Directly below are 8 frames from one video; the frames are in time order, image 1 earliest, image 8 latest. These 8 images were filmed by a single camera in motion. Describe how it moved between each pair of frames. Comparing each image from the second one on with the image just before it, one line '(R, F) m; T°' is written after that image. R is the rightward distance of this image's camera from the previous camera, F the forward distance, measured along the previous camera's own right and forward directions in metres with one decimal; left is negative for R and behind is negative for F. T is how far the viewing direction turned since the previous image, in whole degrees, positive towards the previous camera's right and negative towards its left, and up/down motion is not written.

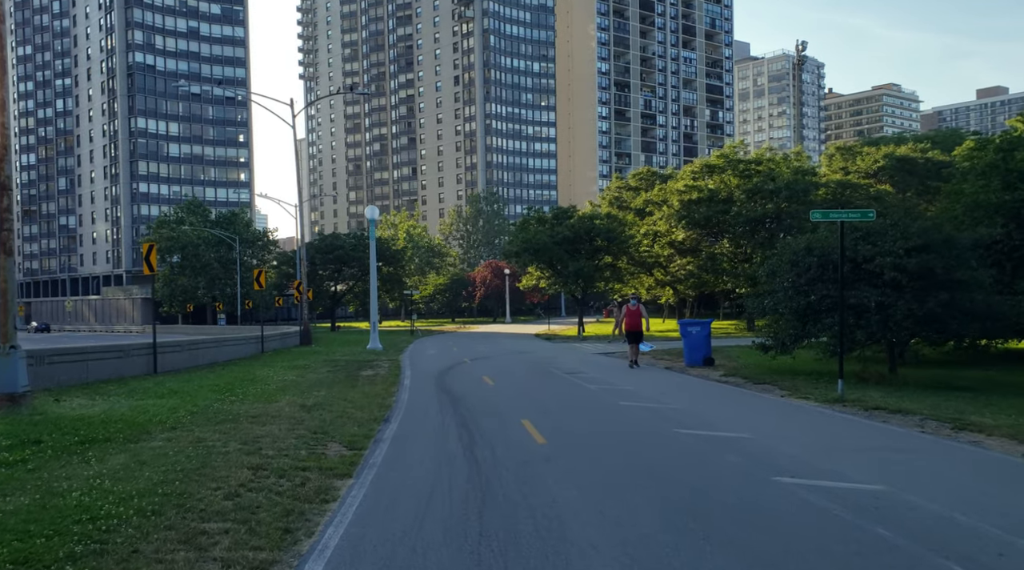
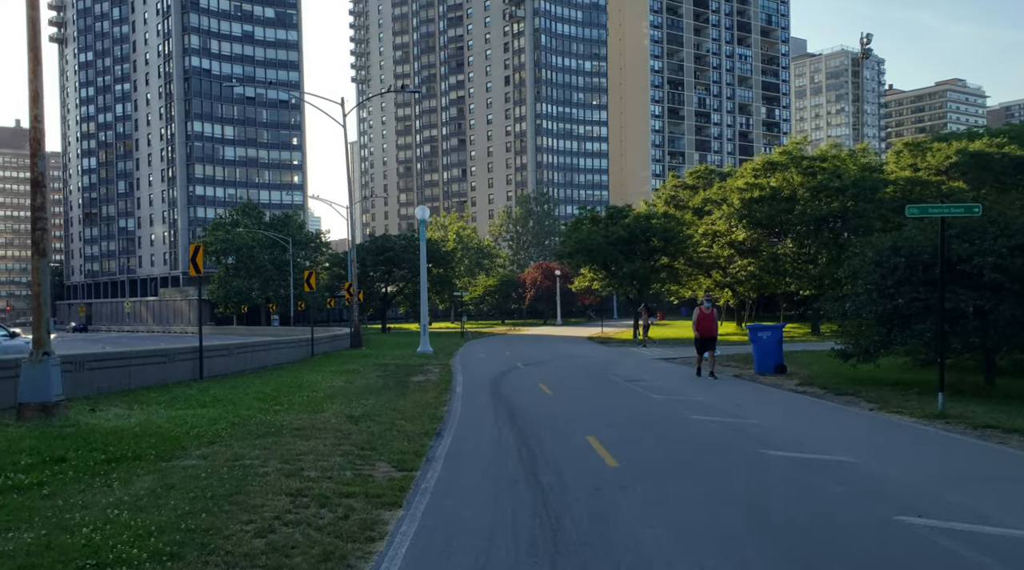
(-0.2, +1.1) m; -3°
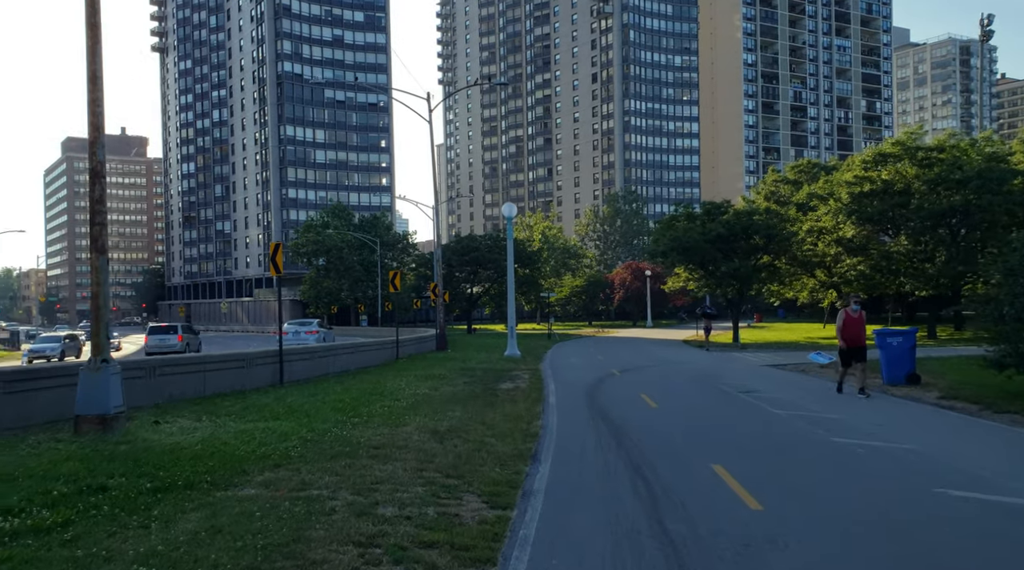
(-0.3, +1.6) m; -6°
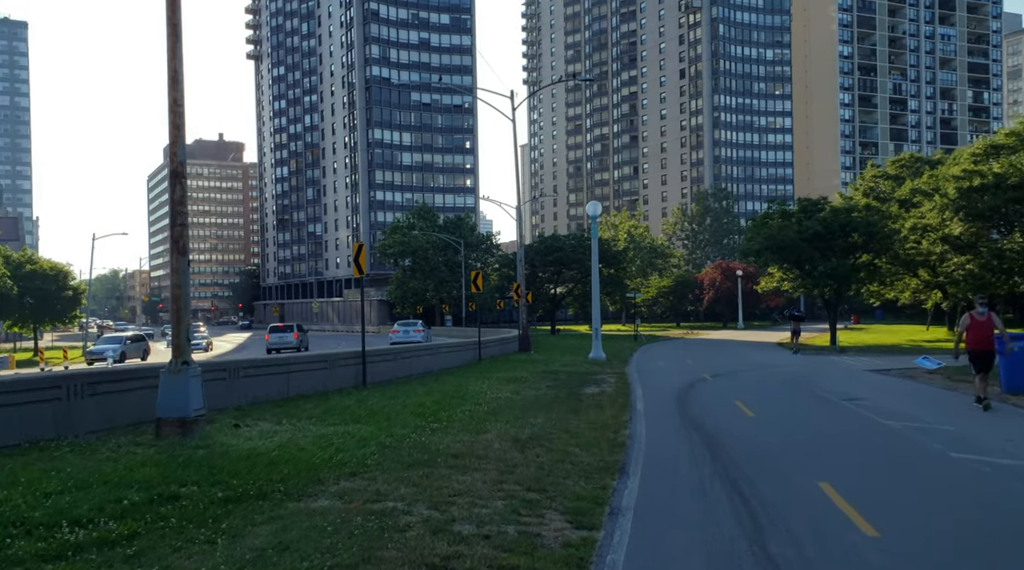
(0.0, +0.5) m; -6°
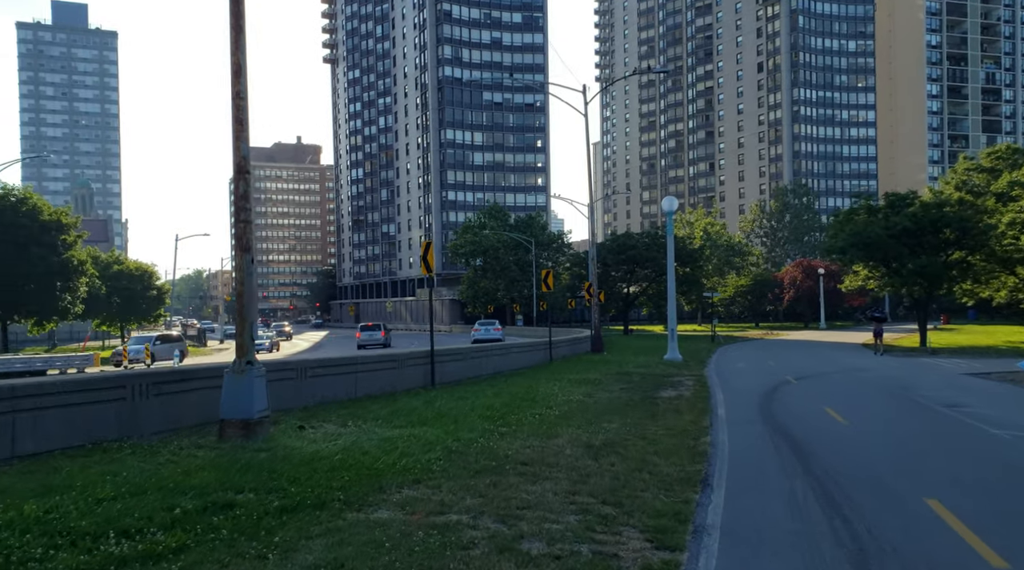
(0.0, +0.6) m; -5°
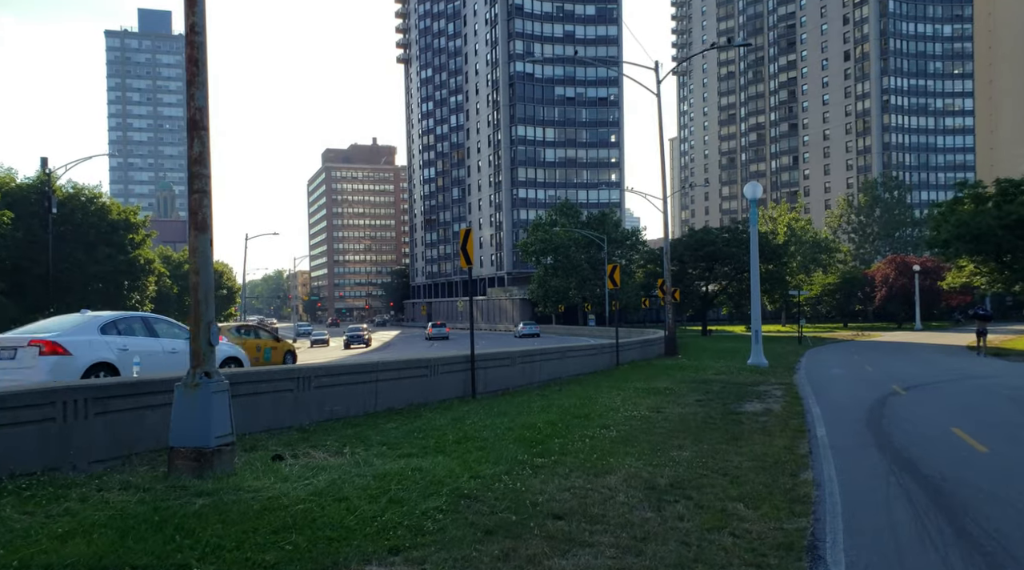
(+0.4, +2.5) m; -5°
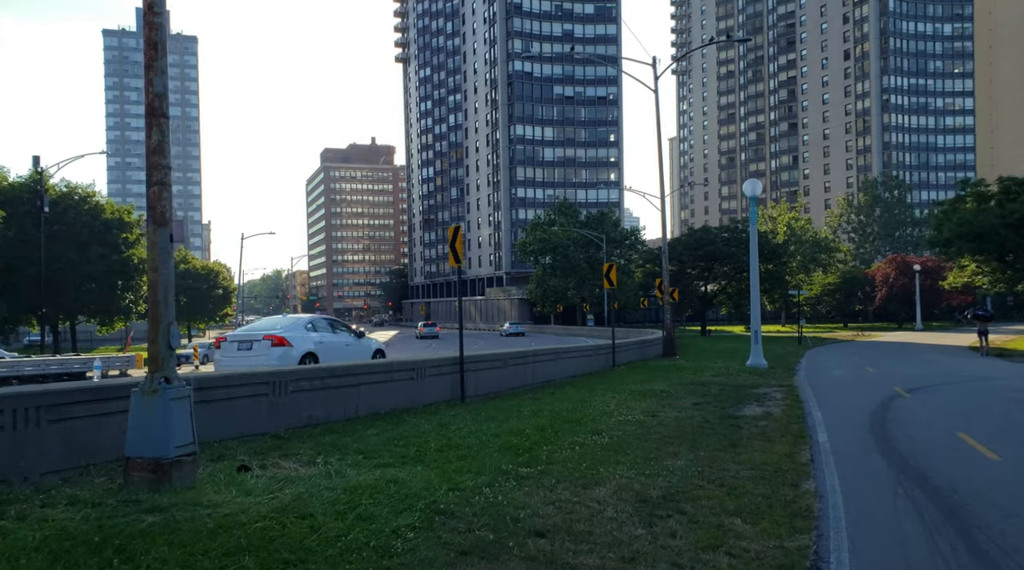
(+0.2, +0.5) m; 0°
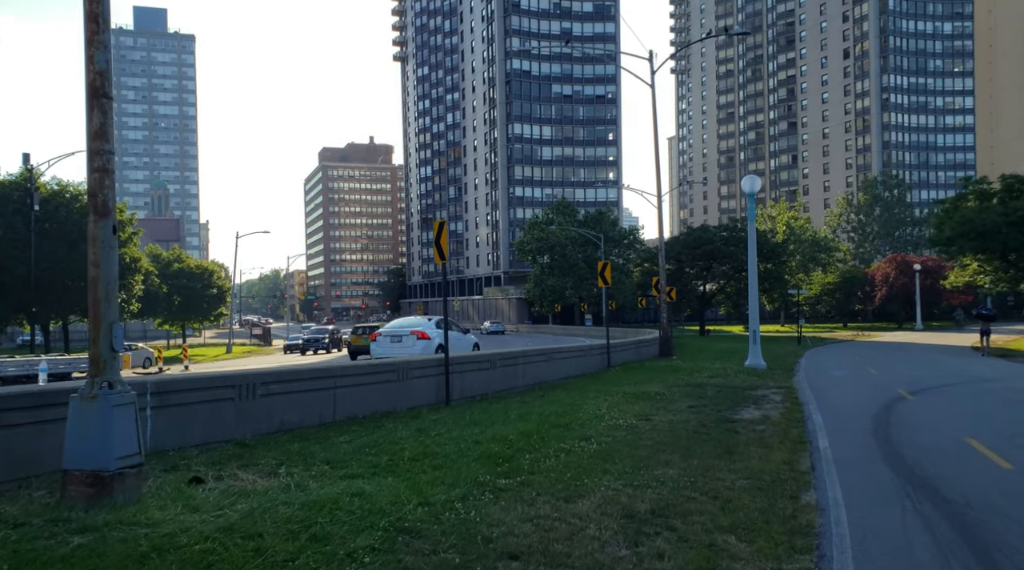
(+0.2, +0.6) m; 0°
